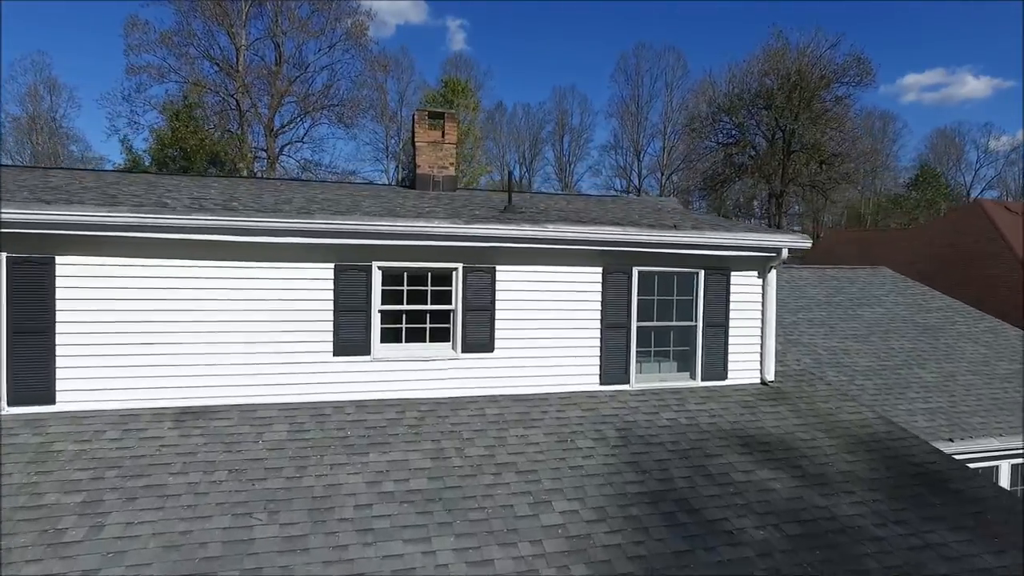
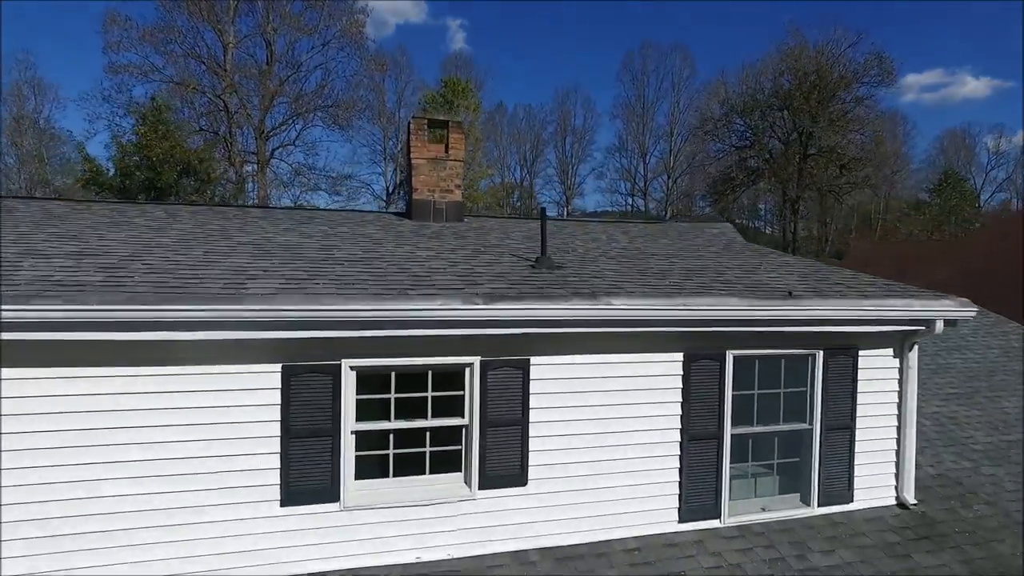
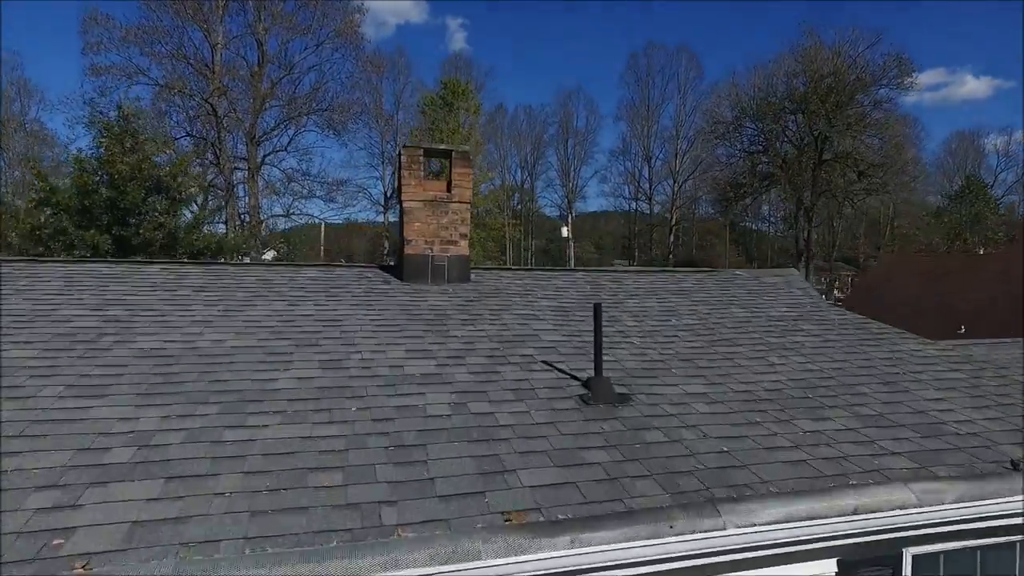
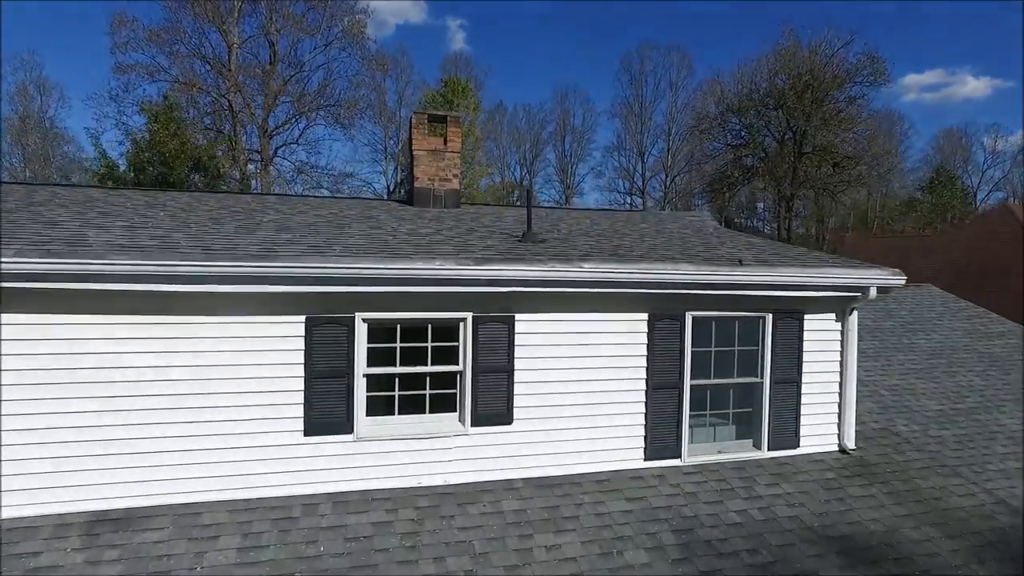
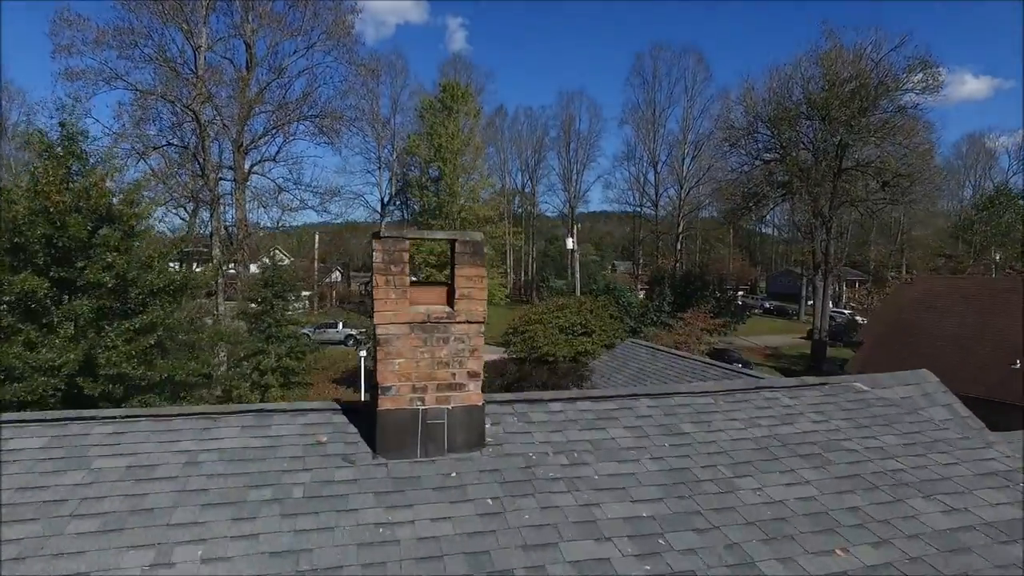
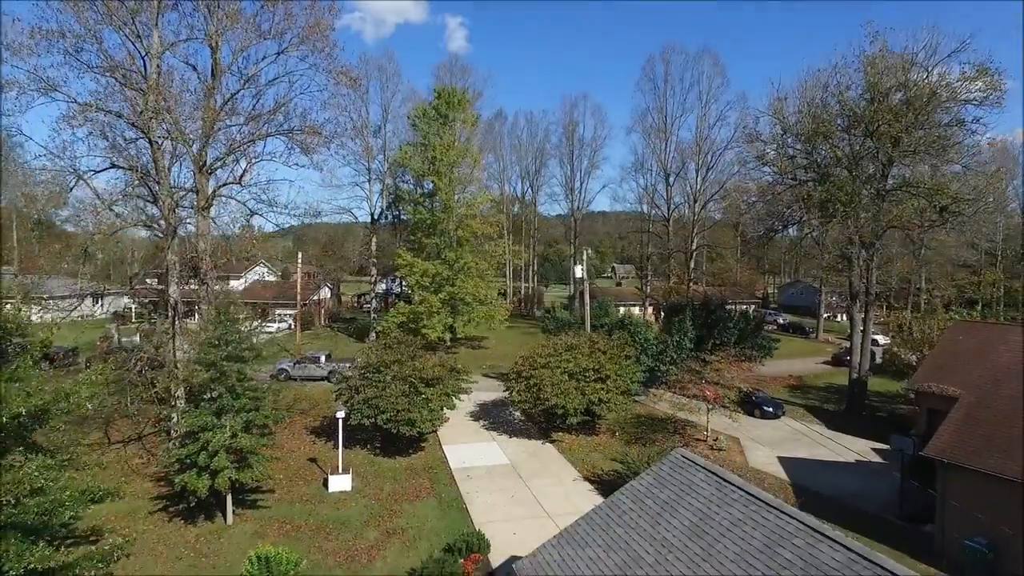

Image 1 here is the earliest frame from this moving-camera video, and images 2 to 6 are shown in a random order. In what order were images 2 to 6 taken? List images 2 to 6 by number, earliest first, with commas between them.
4, 2, 3, 5, 6
